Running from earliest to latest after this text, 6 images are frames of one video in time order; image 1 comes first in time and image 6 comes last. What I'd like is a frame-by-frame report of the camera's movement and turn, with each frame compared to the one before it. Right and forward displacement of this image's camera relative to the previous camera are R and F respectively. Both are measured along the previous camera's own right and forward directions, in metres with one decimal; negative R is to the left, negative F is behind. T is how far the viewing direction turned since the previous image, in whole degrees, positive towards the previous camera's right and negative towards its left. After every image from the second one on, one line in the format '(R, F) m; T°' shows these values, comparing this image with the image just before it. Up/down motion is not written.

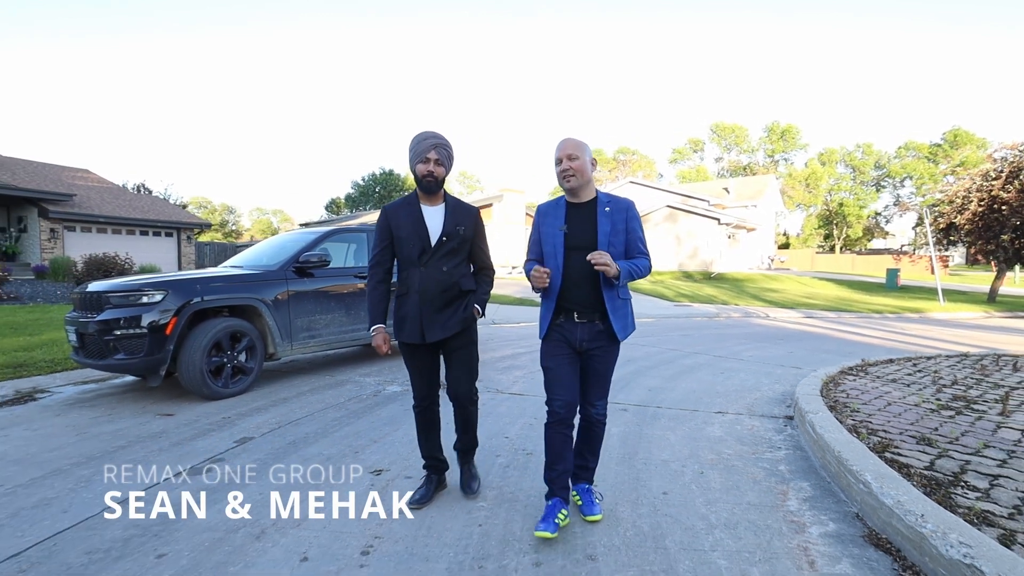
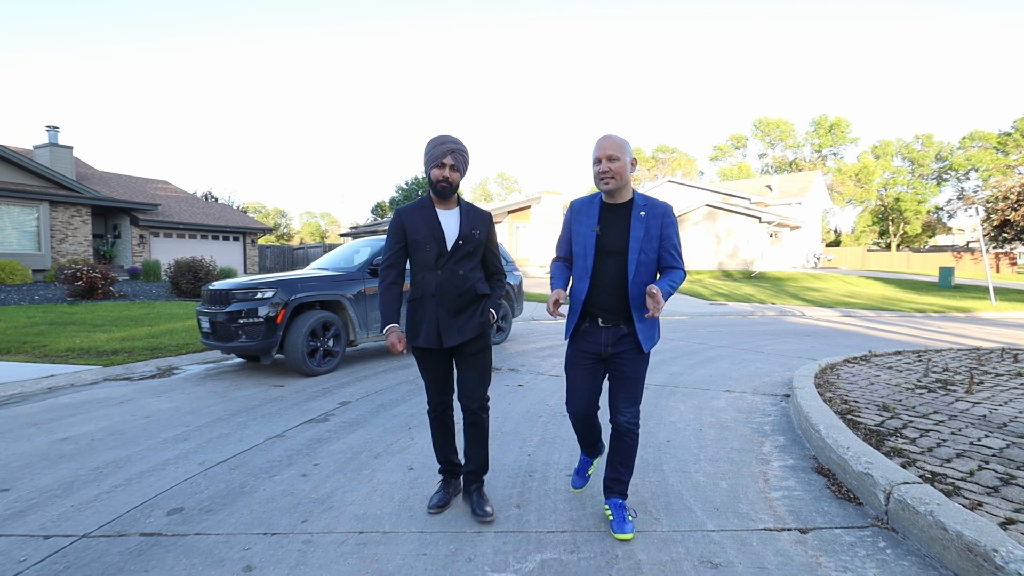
(0.0, -1.1) m; -5°
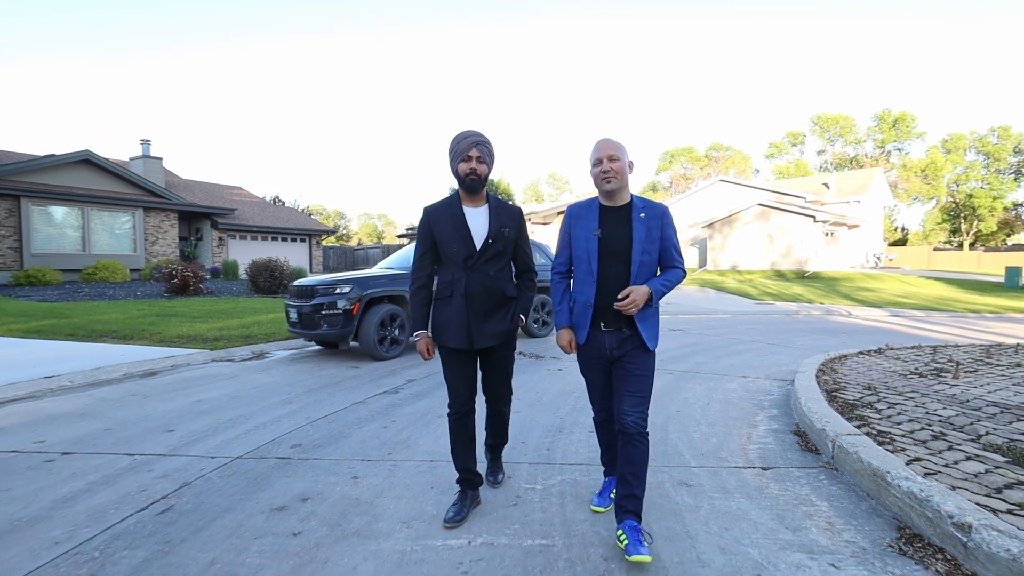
(+0.1, -1.0) m; -6°
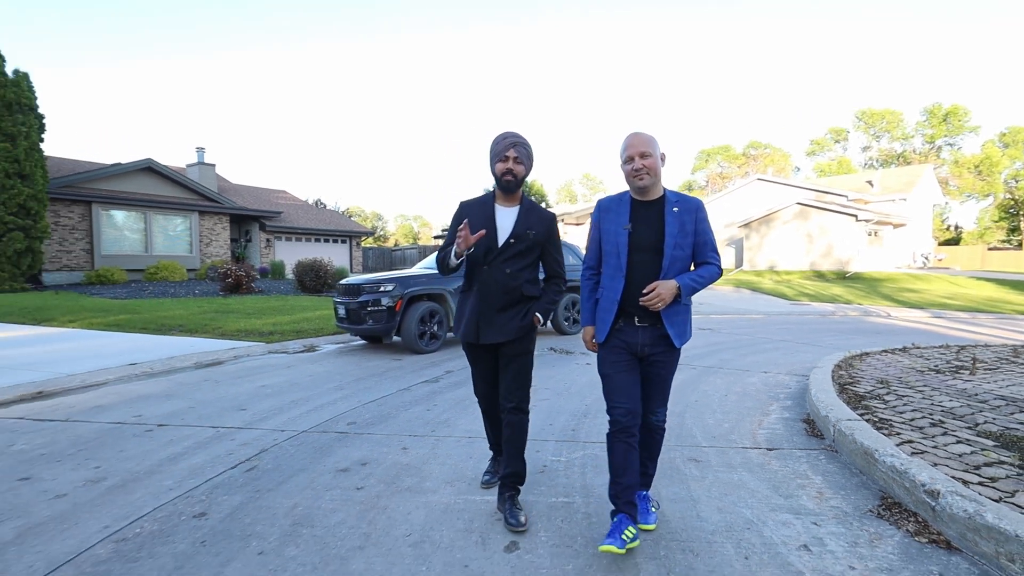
(0.0, -0.5) m; -4°
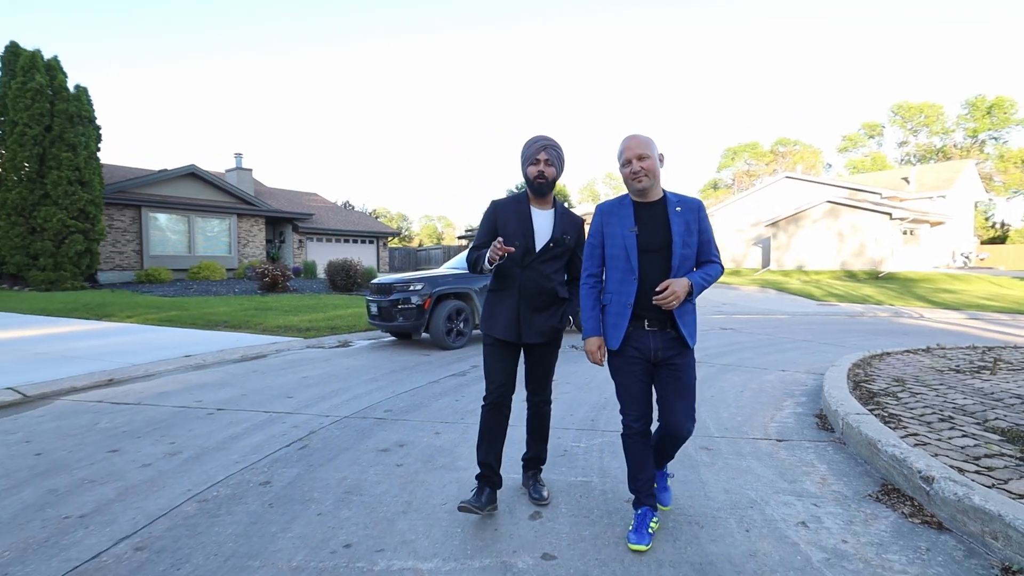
(0.0, -0.3) m; -3°
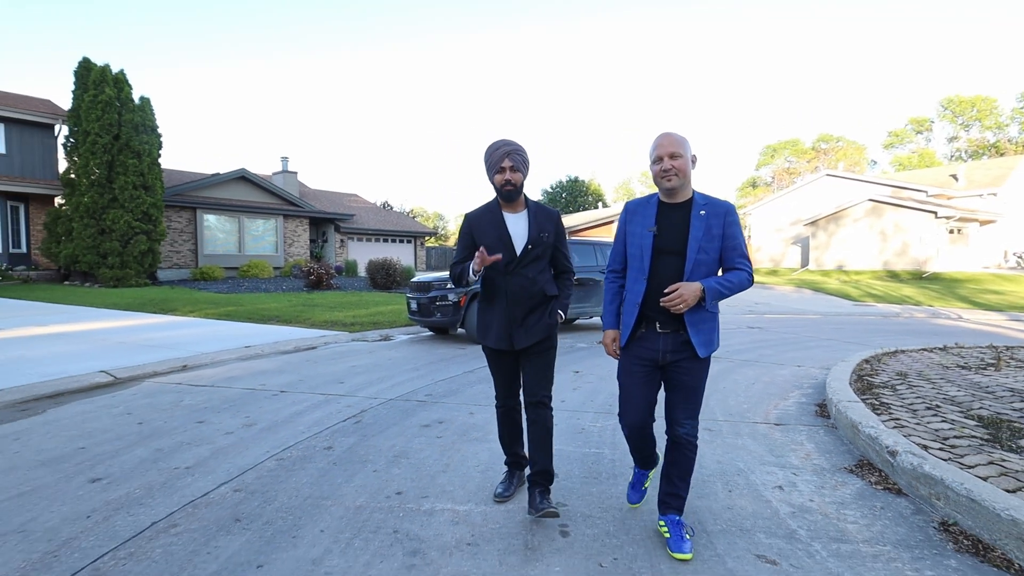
(+0.1, -0.6) m; -4°
